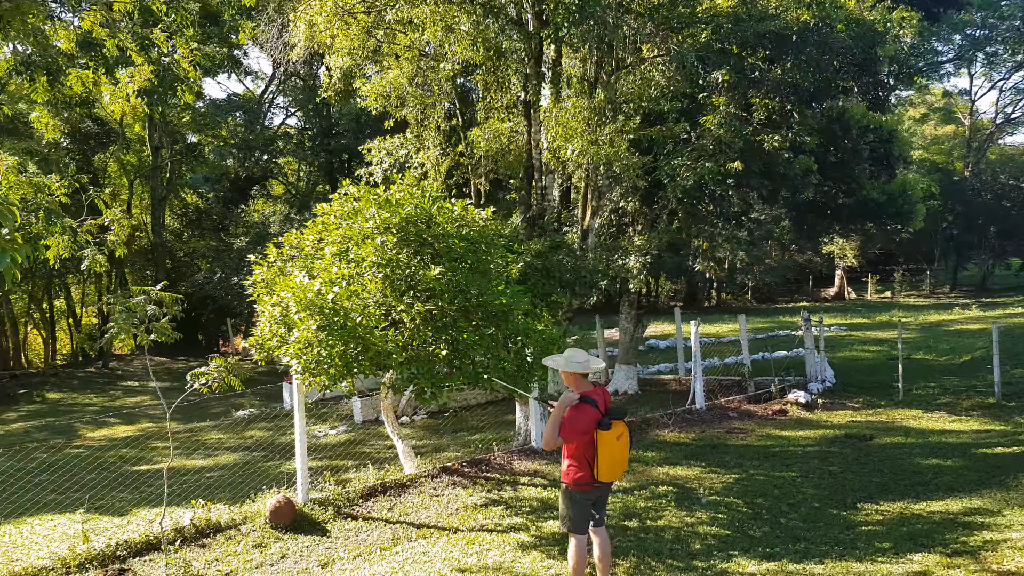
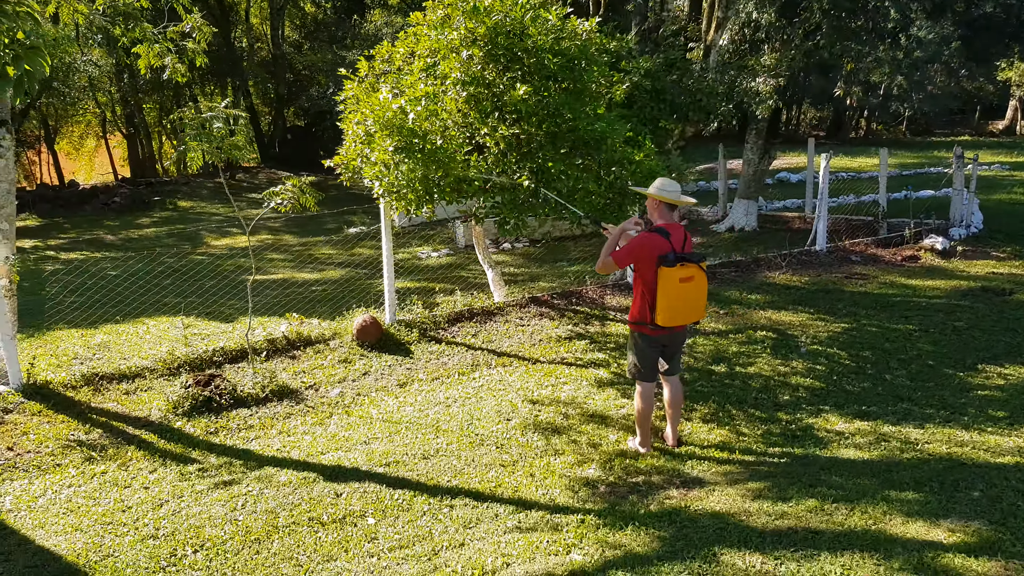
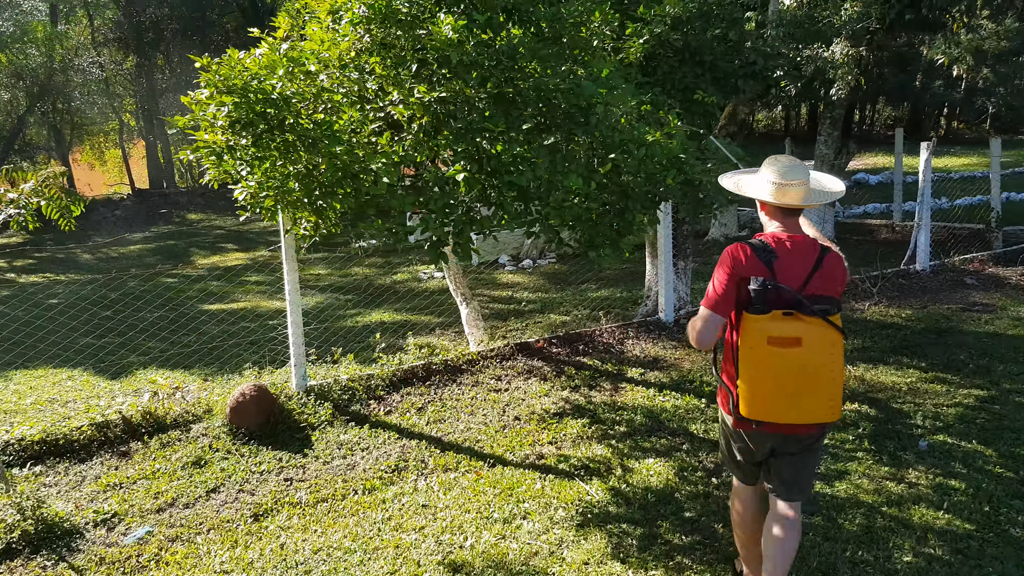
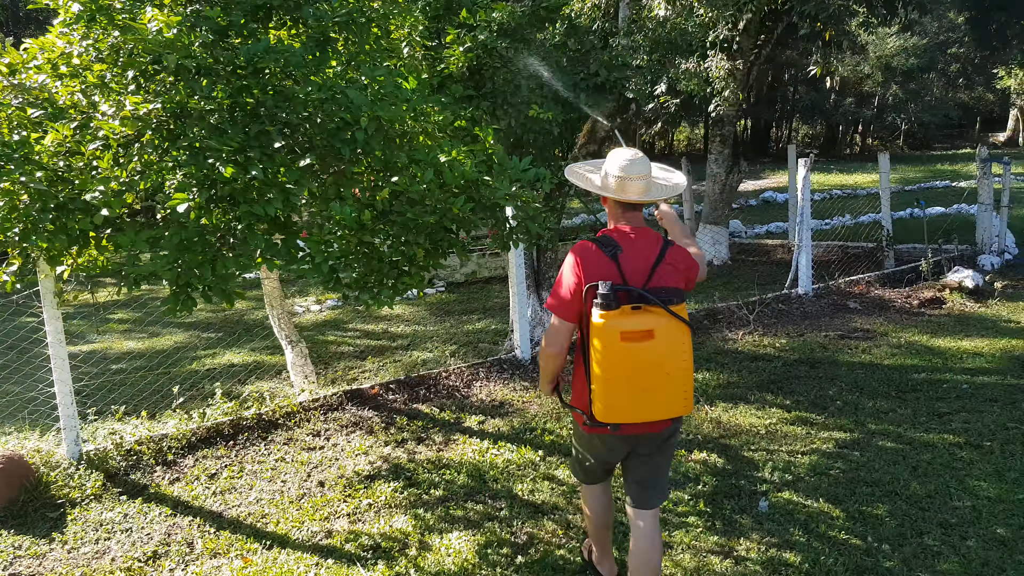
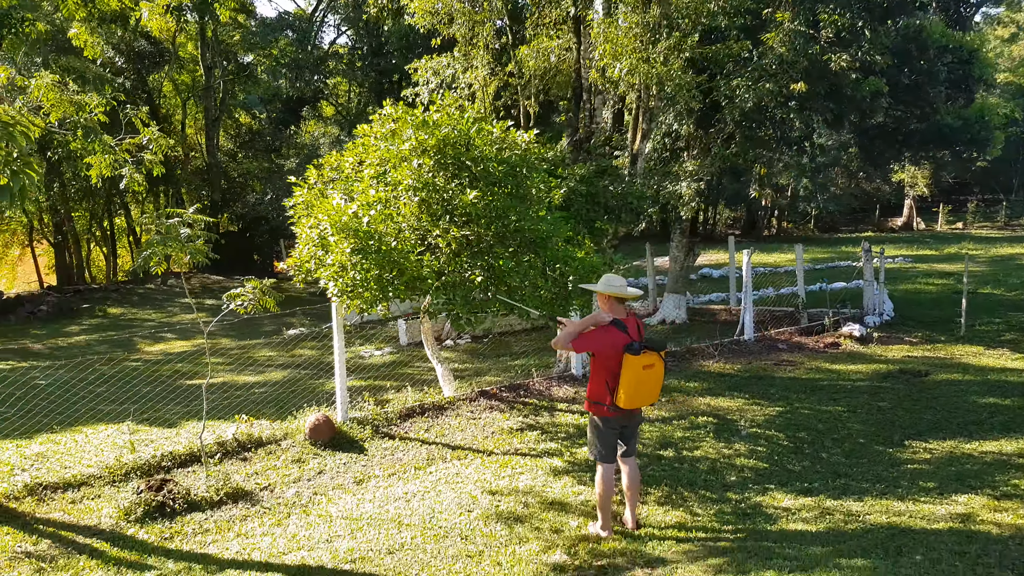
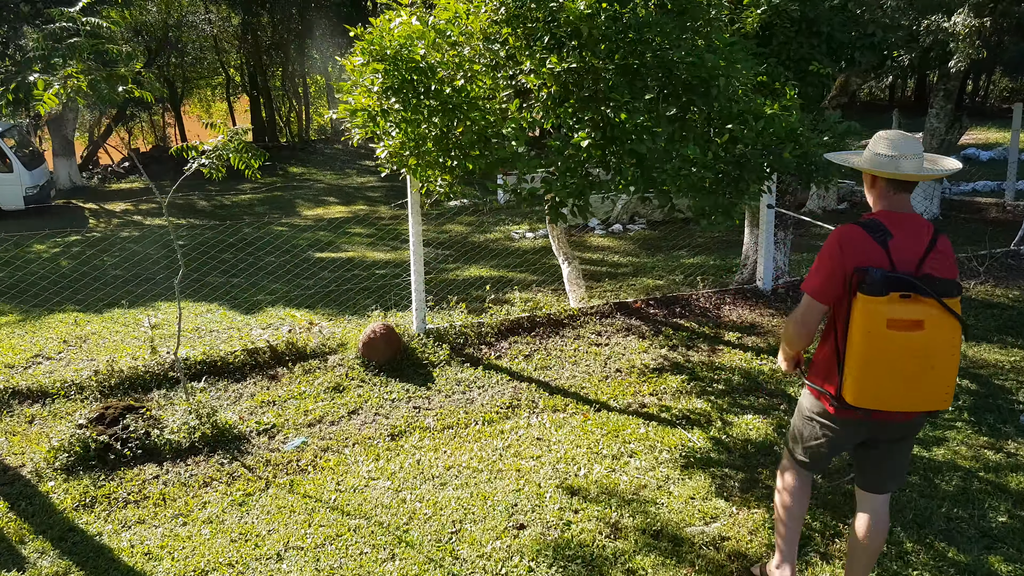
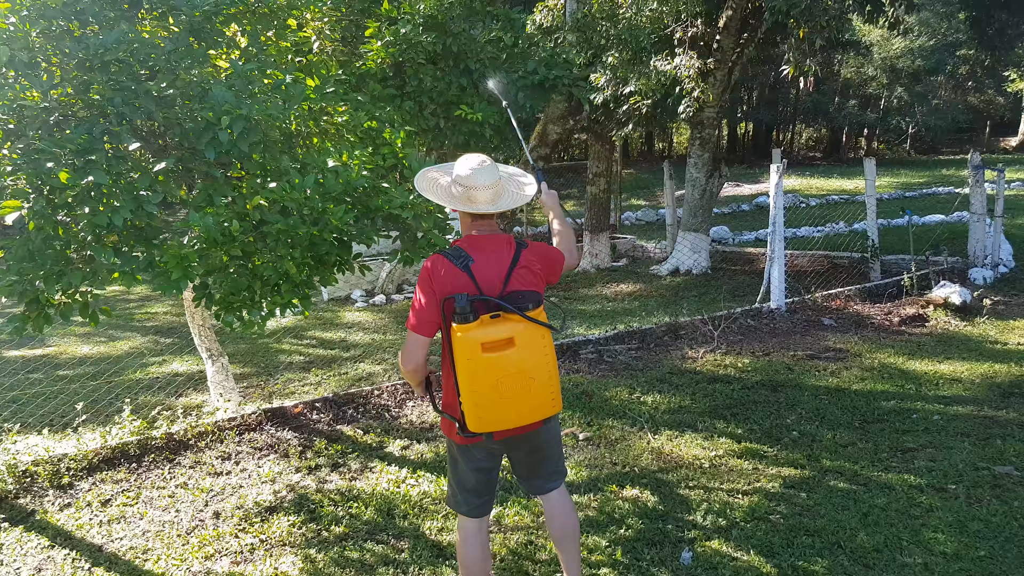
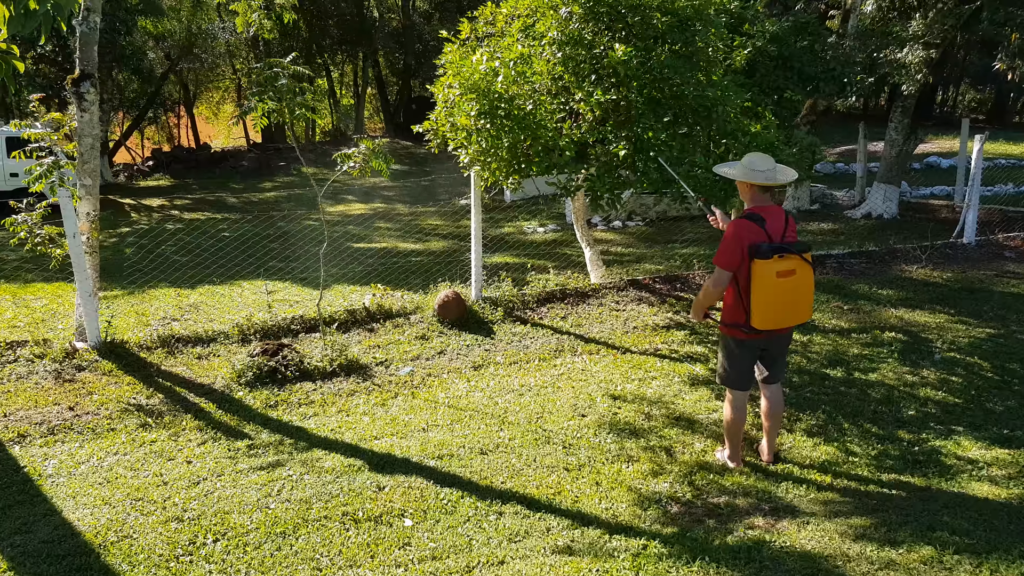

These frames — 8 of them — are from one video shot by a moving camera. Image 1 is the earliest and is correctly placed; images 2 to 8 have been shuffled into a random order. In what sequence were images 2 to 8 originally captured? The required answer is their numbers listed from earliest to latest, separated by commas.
5, 2, 8, 6, 3, 4, 7
